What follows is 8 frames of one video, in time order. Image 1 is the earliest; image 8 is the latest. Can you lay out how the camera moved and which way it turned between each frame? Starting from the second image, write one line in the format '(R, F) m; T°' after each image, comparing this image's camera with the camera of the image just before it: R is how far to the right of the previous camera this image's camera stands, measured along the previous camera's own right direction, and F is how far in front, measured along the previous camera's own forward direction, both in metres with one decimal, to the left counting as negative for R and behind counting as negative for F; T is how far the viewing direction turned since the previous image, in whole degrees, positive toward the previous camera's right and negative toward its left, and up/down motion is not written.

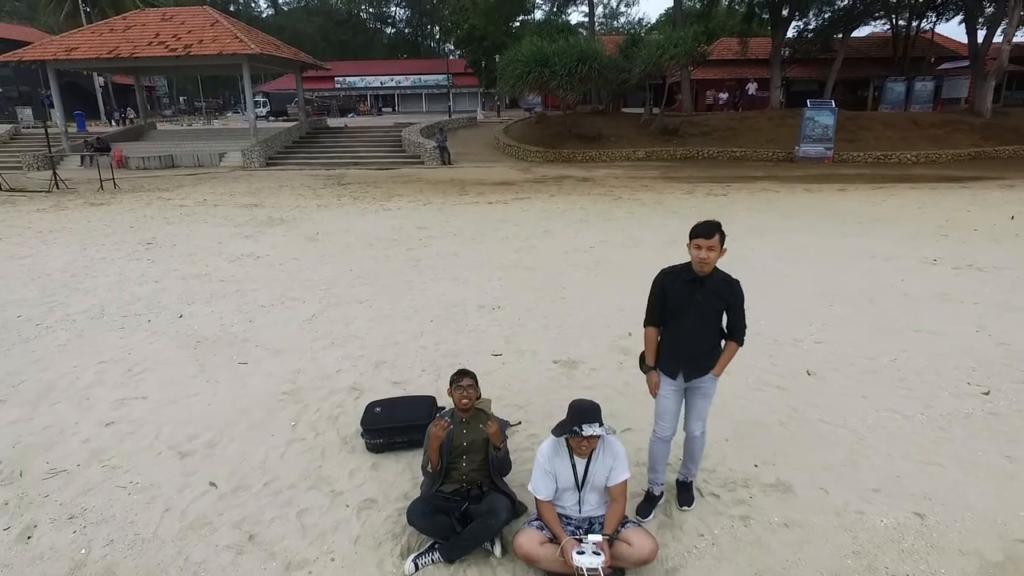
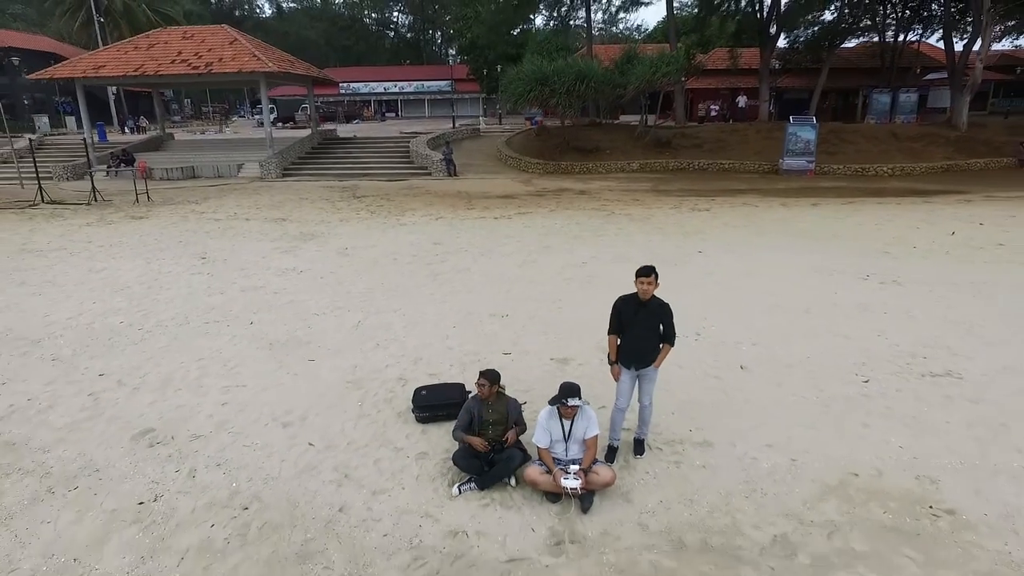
(0.0, -0.7) m; 0°
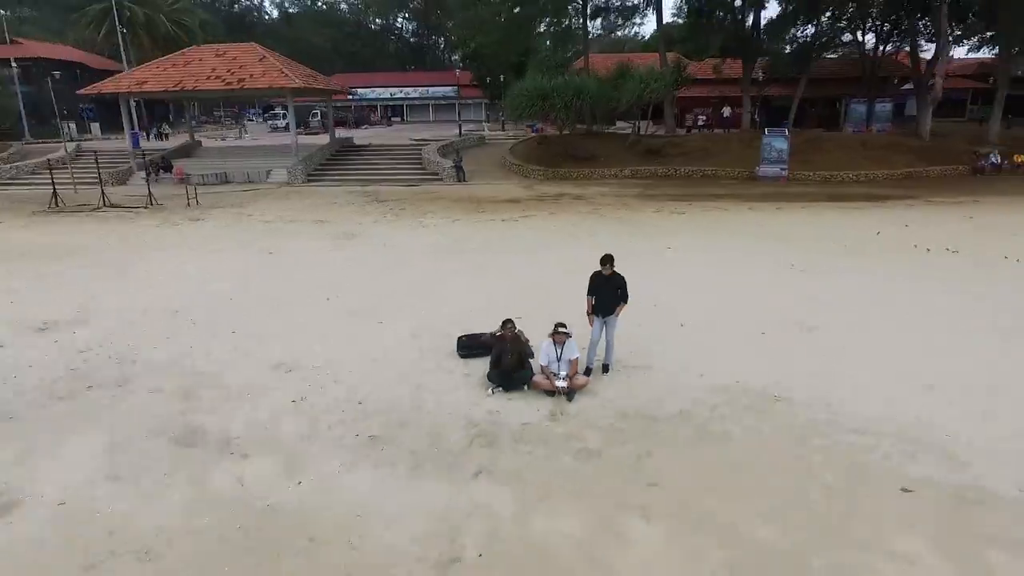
(-0.1, -1.2) m; 0°
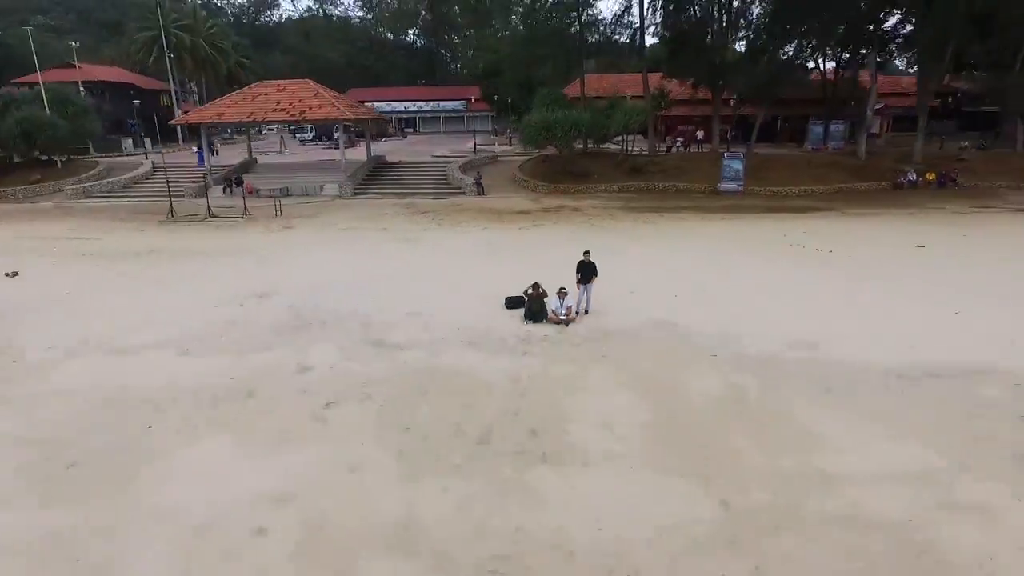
(-0.2, -2.8) m; 0°
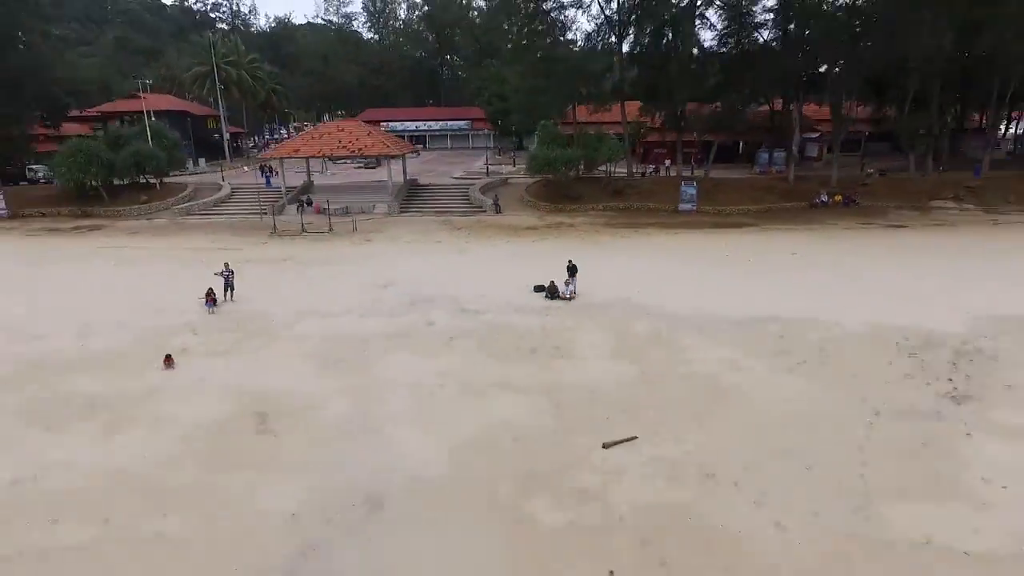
(-0.6, -4.6) m; +1°
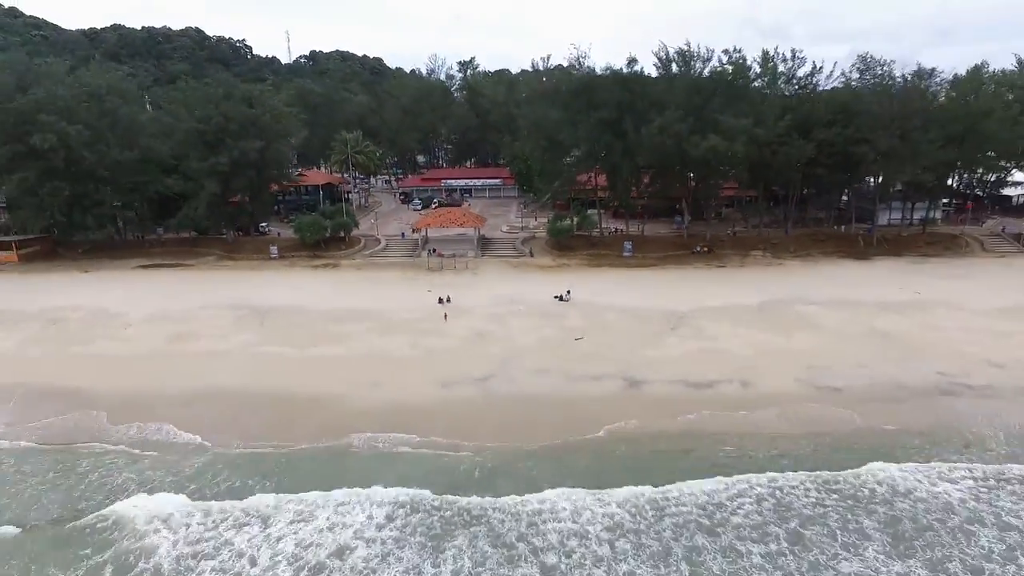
(-1.5, -18.7) m; 0°
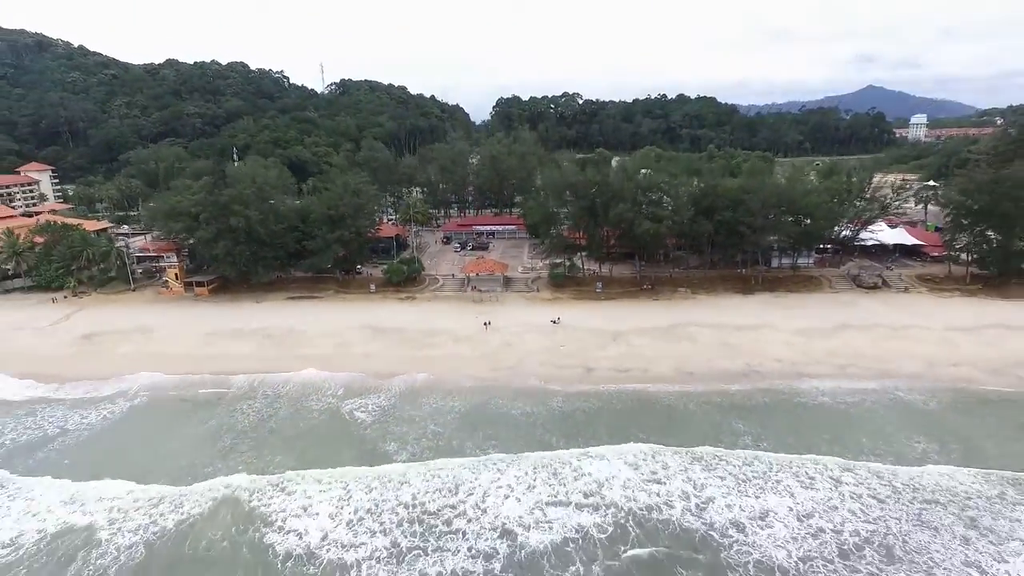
(-0.3, -21.0) m; -1°
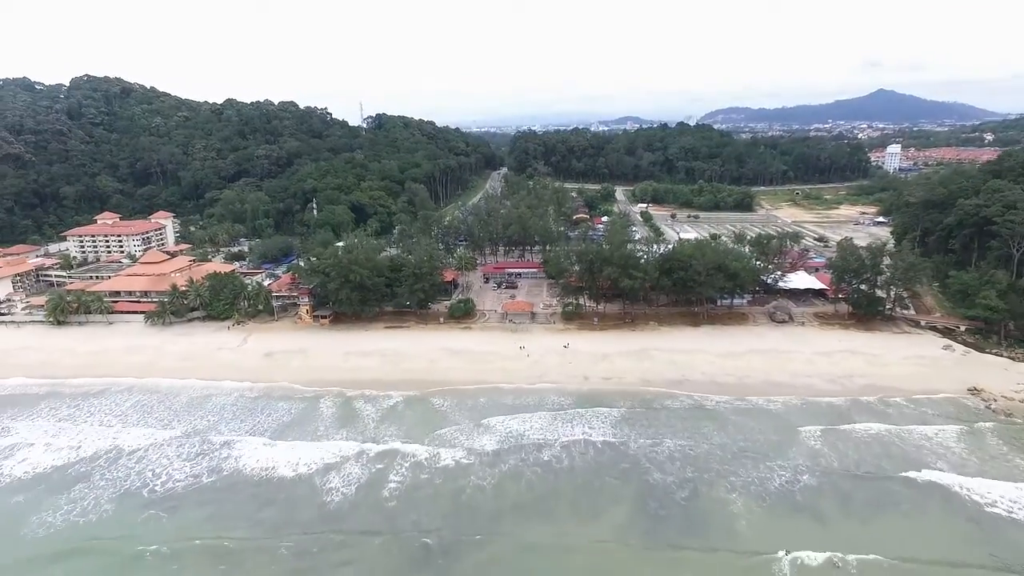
(-1.9, -27.4) m; -1°
